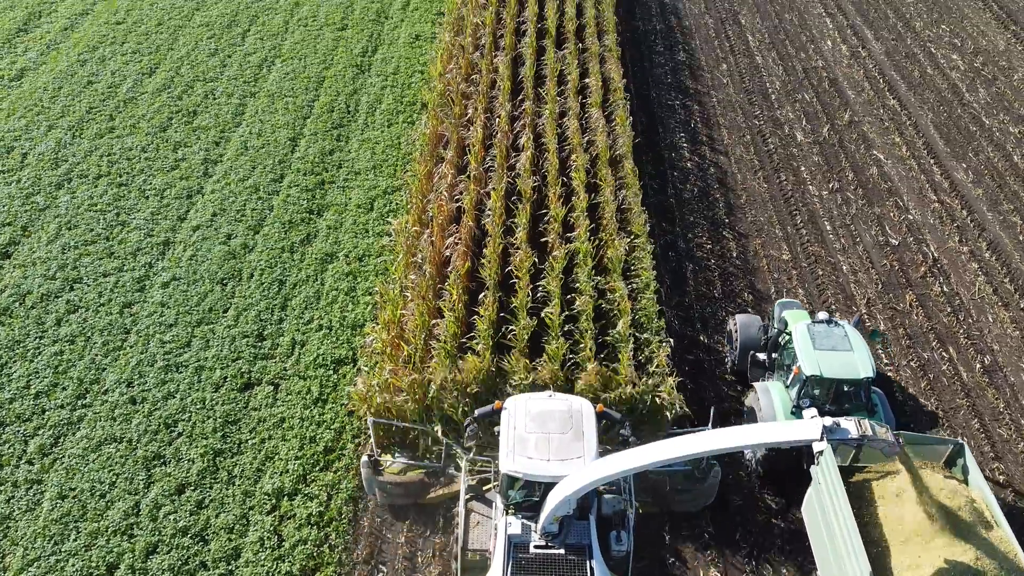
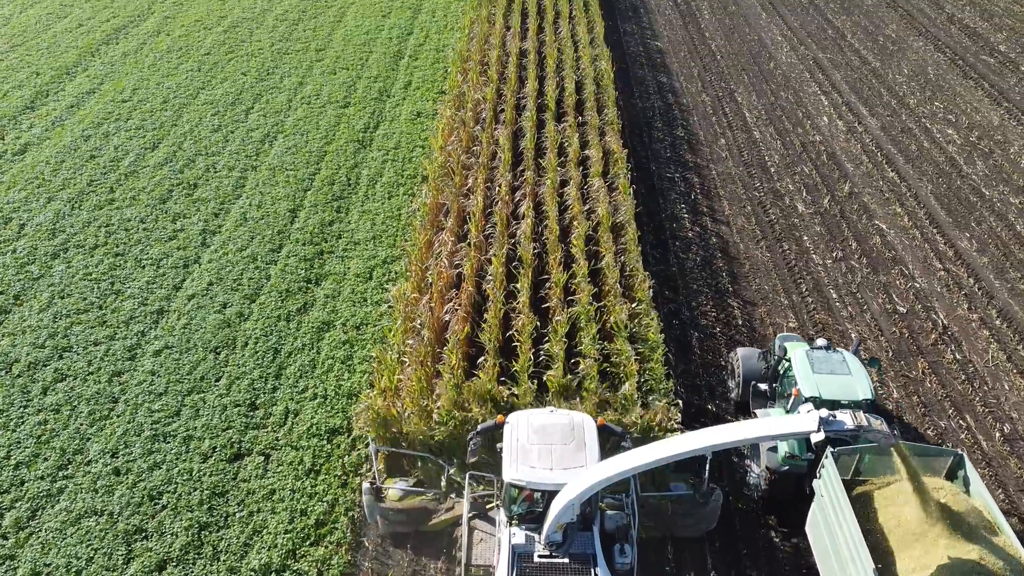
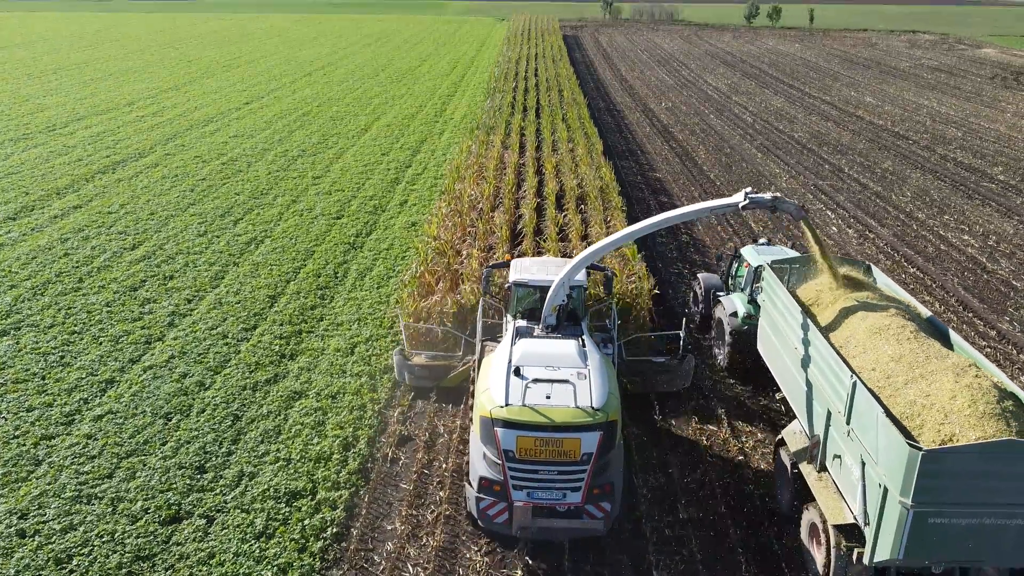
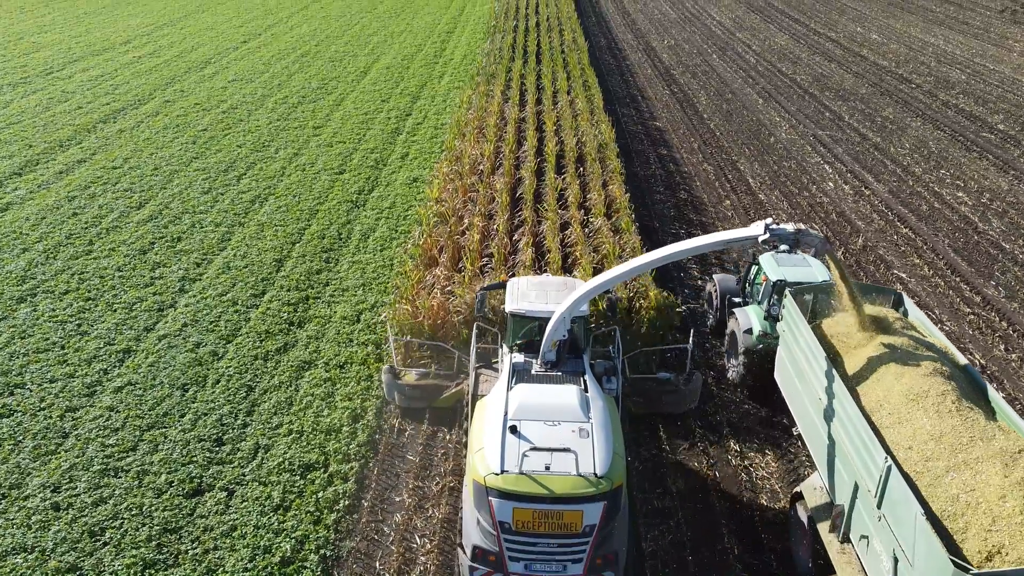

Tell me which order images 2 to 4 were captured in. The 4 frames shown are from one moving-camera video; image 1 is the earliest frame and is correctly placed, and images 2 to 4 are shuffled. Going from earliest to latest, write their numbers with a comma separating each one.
2, 4, 3
